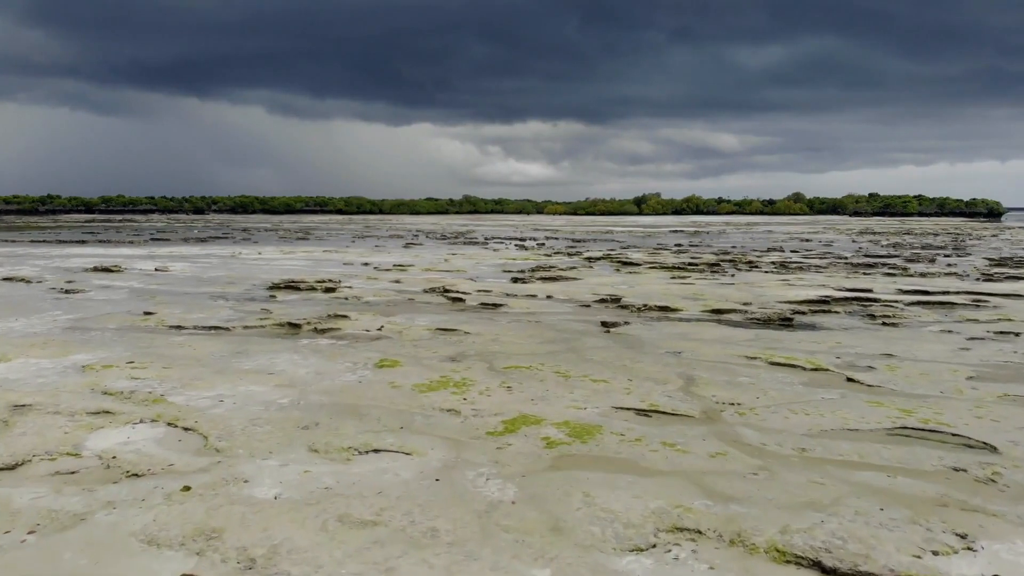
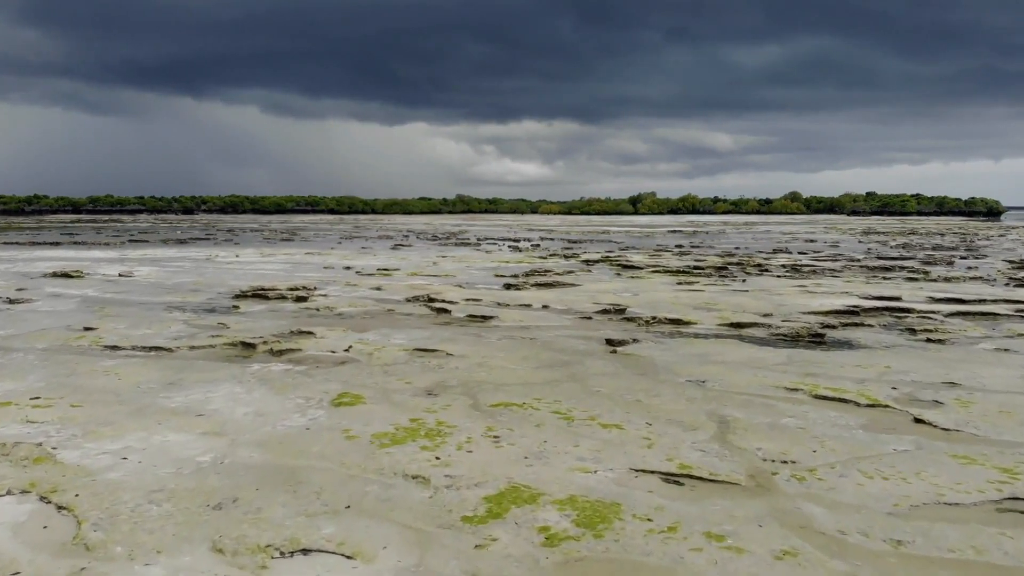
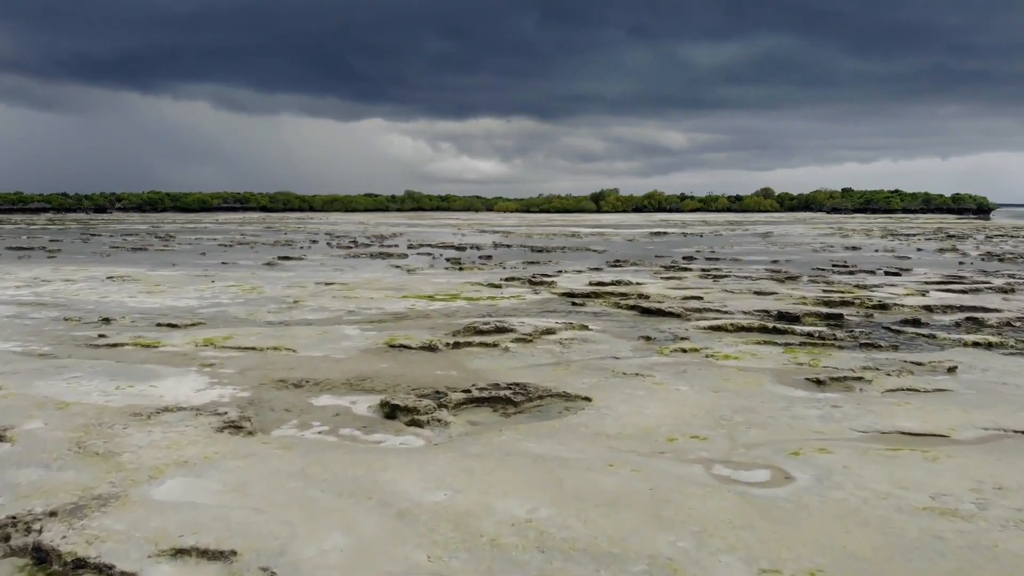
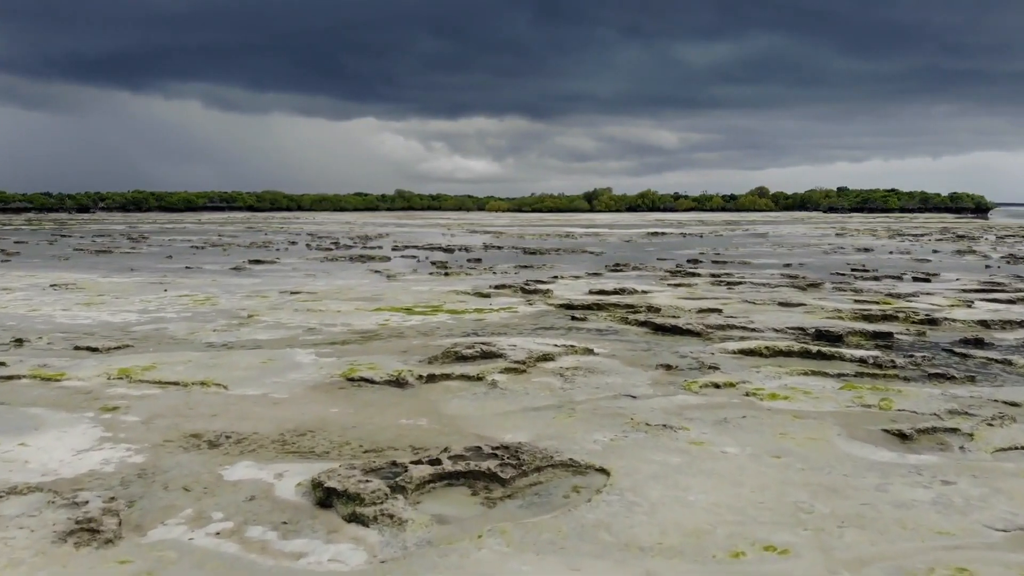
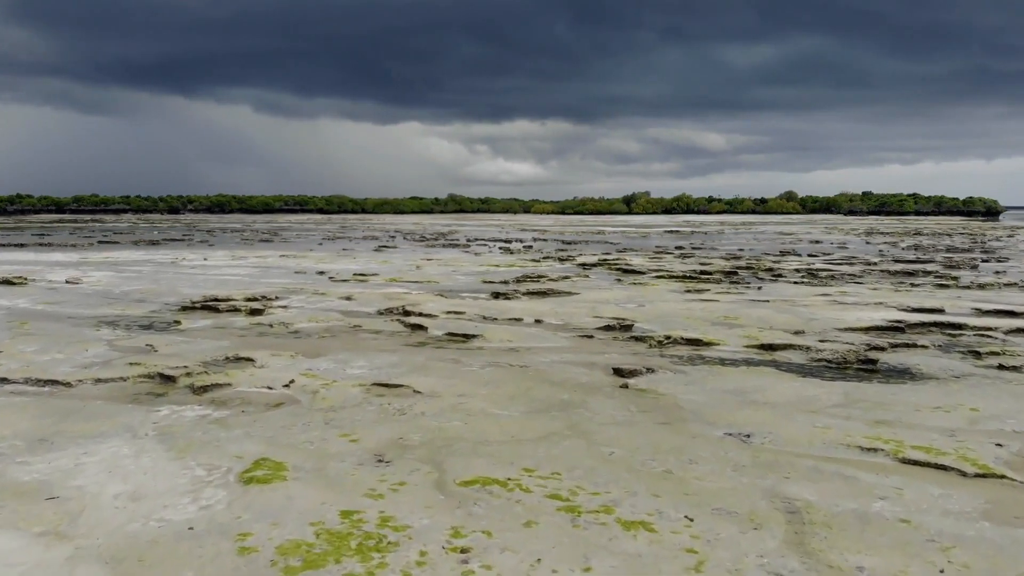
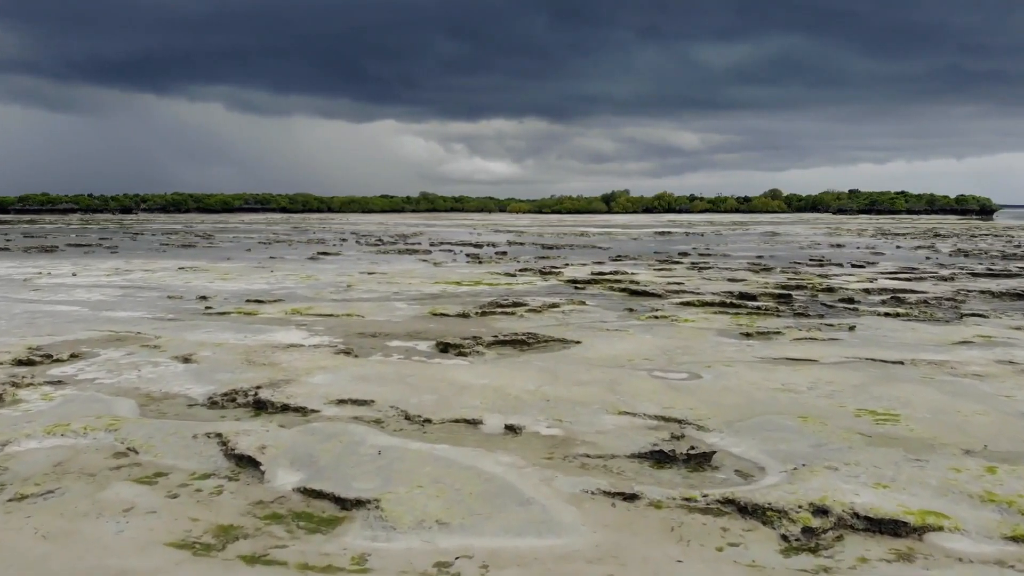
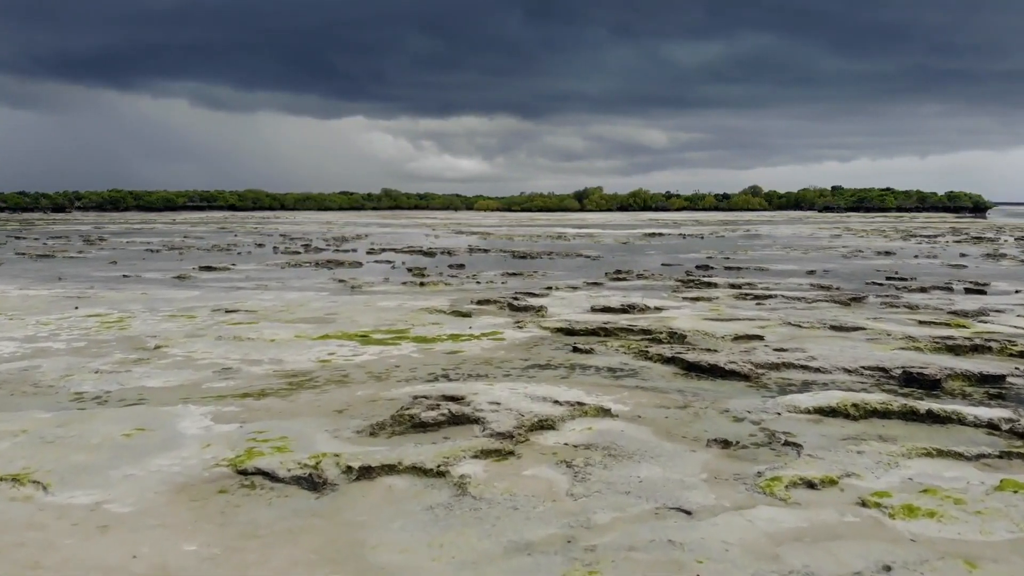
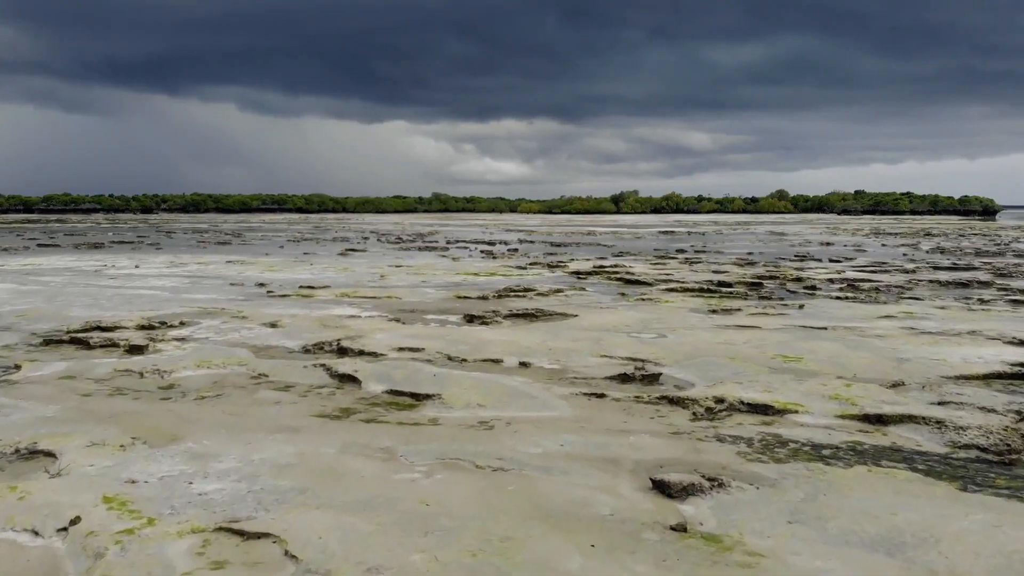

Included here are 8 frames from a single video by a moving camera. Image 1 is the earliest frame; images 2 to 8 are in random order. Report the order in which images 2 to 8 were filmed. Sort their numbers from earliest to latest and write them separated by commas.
2, 5, 8, 6, 3, 4, 7
